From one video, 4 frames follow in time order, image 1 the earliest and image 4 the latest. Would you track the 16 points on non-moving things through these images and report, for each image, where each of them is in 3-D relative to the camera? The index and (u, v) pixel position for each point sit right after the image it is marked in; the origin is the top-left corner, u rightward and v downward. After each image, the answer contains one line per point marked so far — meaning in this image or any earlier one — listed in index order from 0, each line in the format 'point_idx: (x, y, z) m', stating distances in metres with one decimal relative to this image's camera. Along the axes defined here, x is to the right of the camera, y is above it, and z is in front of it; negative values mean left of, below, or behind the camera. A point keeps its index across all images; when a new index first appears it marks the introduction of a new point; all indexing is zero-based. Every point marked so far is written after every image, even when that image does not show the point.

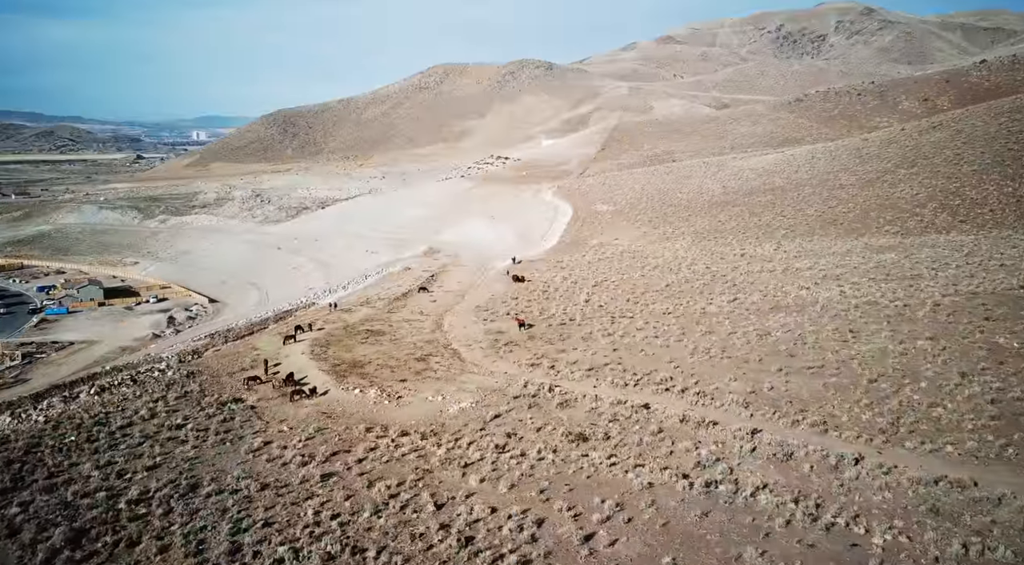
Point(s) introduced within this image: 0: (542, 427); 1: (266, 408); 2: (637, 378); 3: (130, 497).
0: (+0.8, -3.6, +16.9) m
1: (-7.1, -3.6, +19.5) m
2: (+3.6, -2.7, +19.3) m
3: (-8.0, -4.5, +14.2) m
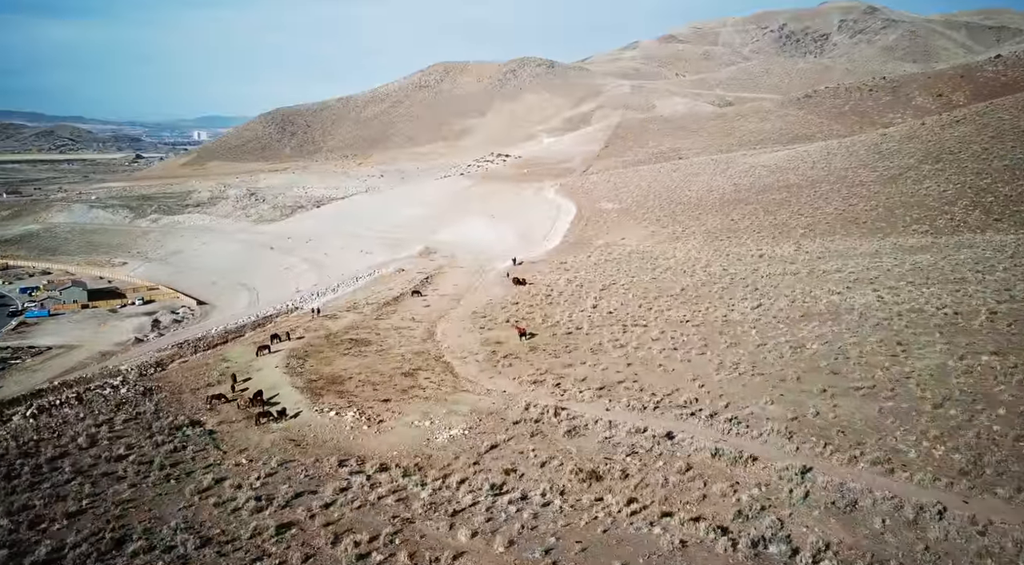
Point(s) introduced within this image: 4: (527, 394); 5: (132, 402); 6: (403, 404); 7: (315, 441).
0: (+0.7, -3.8, +14.3) m
1: (-7.1, -3.7, +16.8) m
2: (+3.5, -2.9, +16.6) m
3: (-8.1, -4.7, +11.5) m
4: (+0.4, -3.0, +18.1) m
5: (-10.7, -3.4, +19.0) m
6: (-2.9, -3.2, +18.0) m
7: (-4.7, -3.8, +16.1) m
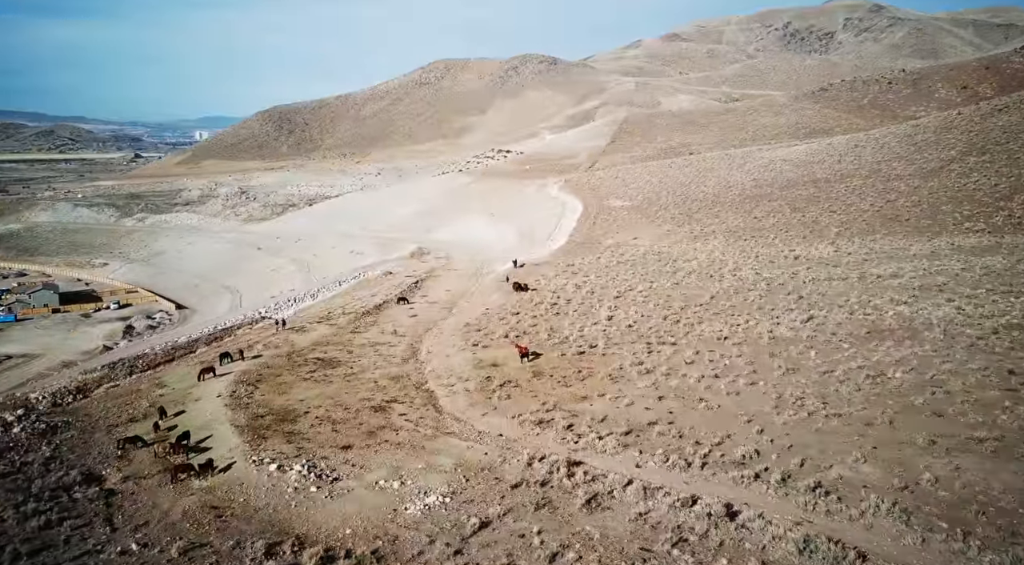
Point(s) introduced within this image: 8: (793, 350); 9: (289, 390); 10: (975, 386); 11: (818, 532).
0: (+0.7, -4.0, +10.0) m
1: (-7.2, -4.0, +12.6) m
2: (+3.5, -3.1, +12.4) m
3: (-8.1, -4.9, +7.3) m
4: (+0.4, -3.2, +13.8) m
5: (-10.8, -3.6, +14.8) m
6: (-2.9, -3.5, +13.7) m
7: (-4.7, -4.0, +11.9) m
8: (+7.3, -1.7, +17.5) m
9: (-5.9, -2.8, +17.9) m
10: (+9.5, -2.2, +13.9) m
11: (+4.6, -3.6, +10.0) m
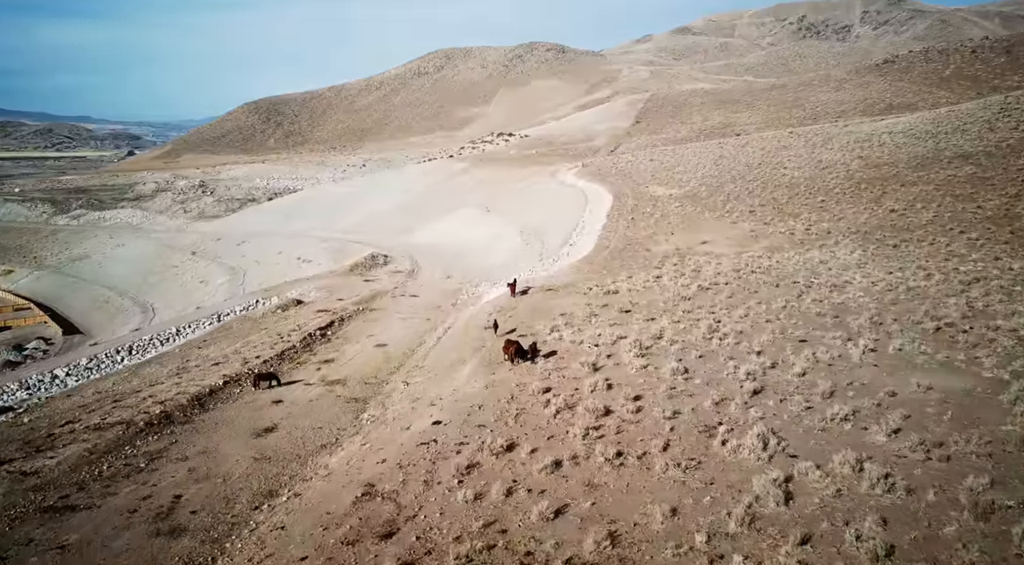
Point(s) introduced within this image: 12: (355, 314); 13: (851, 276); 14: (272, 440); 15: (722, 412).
0: (+0.3, -5.1, -5.3) m
1: (-7.5, -5.1, -2.7) m
2: (+3.2, -4.3, -3.0) m
3: (-8.5, -6.0, -8.0) m
4: (0.0, -4.4, -1.5) m
5: (-11.1, -4.7, -0.4) m
6: (-3.2, -4.6, -1.6) m
7: (-5.1, -5.2, -3.4) m
8: (+7.0, -2.9, +2.1) m
9: (-6.2, -3.9, +2.6) m
10: (+9.2, -3.3, -1.5) m
11: (+4.3, -4.8, -5.4) m
12: (-4.6, -0.9, +19.3) m
13: (+9.3, +0.2, +18.5) m
14: (-3.9, -2.5, +10.8) m
15: (+3.0, -1.8, +9.7) m
